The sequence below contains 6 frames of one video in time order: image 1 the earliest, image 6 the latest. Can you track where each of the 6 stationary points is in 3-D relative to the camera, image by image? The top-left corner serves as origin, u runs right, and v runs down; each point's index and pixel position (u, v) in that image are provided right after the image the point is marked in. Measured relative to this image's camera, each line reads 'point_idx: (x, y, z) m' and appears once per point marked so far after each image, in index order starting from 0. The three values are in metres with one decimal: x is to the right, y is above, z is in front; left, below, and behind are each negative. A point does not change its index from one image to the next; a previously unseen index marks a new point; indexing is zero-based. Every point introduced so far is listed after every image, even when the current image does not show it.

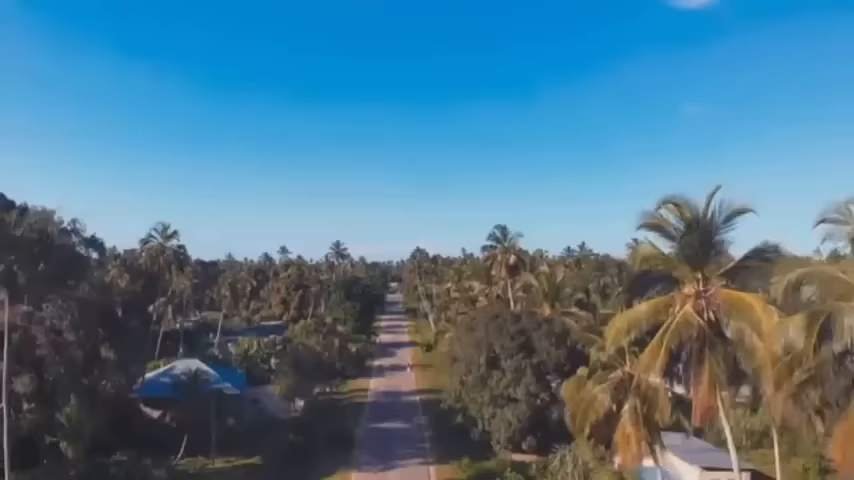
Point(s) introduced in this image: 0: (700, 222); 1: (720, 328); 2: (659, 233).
0: (+5.7, +0.5, +15.2) m
1: (+6.1, -1.8, +15.2) m
2: (+5.0, +0.3, +15.5) m
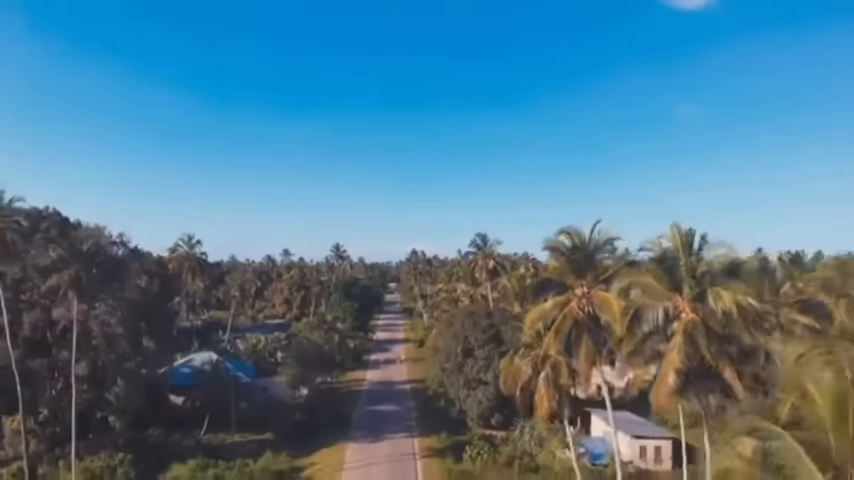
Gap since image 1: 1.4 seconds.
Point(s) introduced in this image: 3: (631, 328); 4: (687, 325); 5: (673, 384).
0: (+4.8, -0.1, +22.3) m
1: (+5.2, -2.4, +22.3) m
2: (+4.0, -0.3, +22.6) m
3: (+5.4, -2.3, +19.1) m
4: (+6.5, -2.1, +18.3) m
5: (+6.1, -3.6, +18.1) m
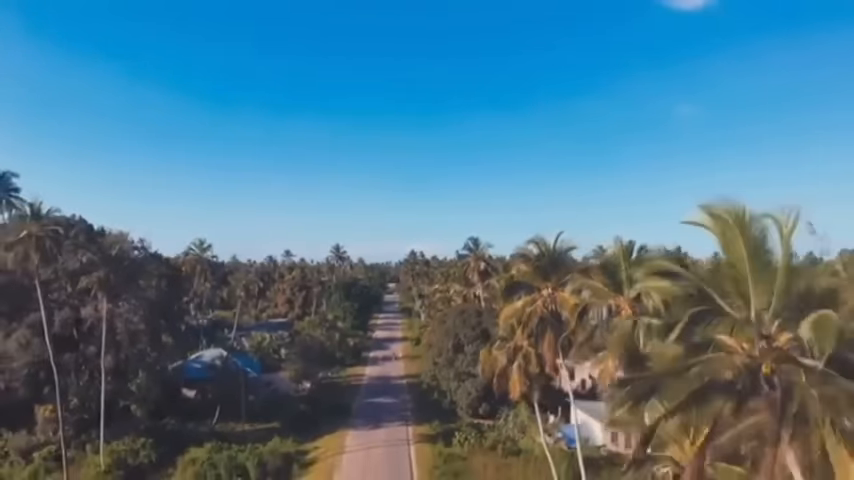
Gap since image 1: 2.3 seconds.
0: (+4.4, -0.4, +26.4) m
1: (+4.7, -2.7, +26.3) m
2: (+3.6, -0.6, +26.7) m
3: (+4.9, -2.6, +23.2) m
4: (+6.1, -2.4, +22.3) m
5: (+5.7, -3.9, +22.2) m
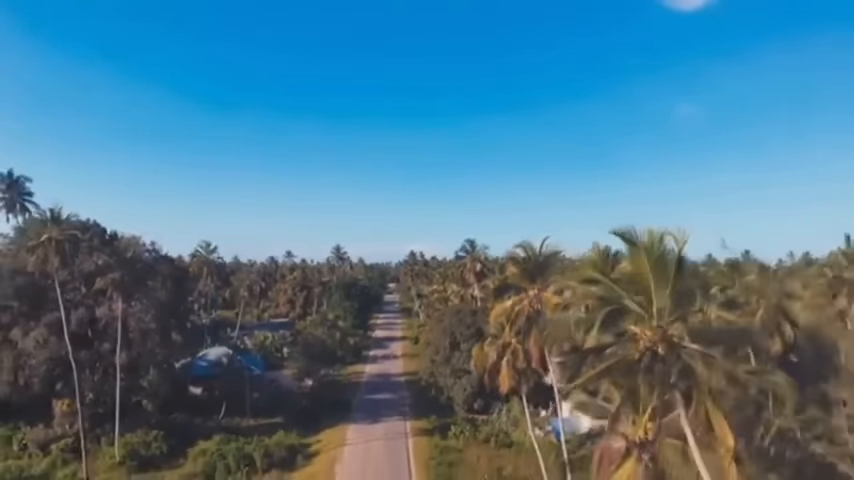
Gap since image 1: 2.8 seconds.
0: (+4.2, -0.6, +28.6) m
1: (+4.6, -2.9, +28.6) m
2: (+3.4, -0.8, +28.9) m
3: (+4.8, -2.8, +25.4) m
4: (+5.9, -2.6, +24.5) m
5: (+5.5, -4.1, +24.4) m
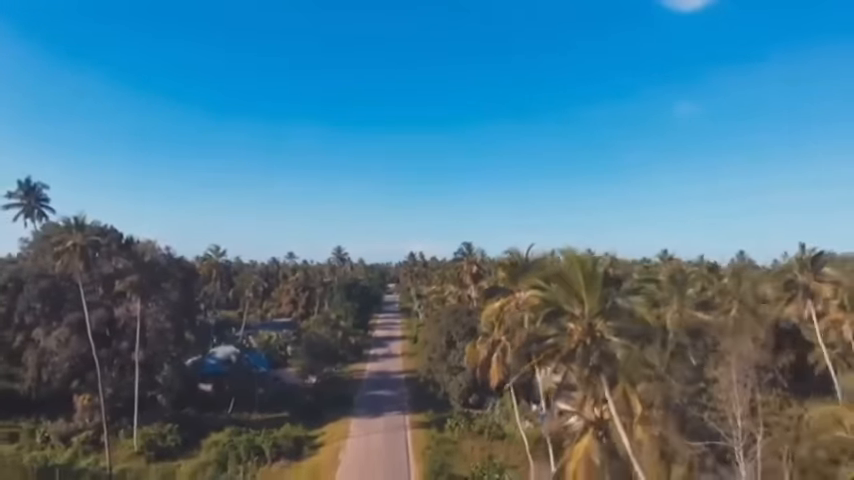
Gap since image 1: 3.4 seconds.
0: (+4.0, -0.9, +31.6) m
1: (+4.4, -3.2, +31.5) m
2: (+3.3, -1.1, +31.9) m
3: (+4.6, -3.1, +28.4) m
4: (+5.8, -2.9, +27.5) m
5: (+5.4, -4.4, +27.4) m
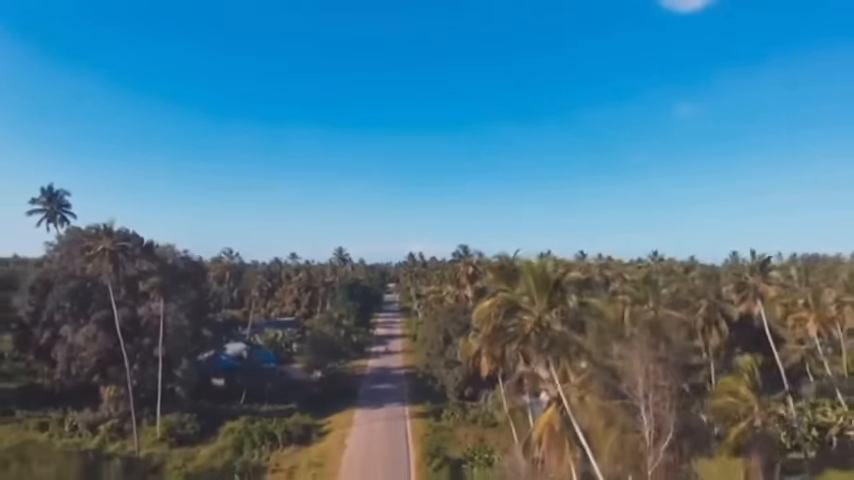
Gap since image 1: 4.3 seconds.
0: (+3.9, -1.2, +35.7) m
1: (+4.3, -3.5, +35.6) m
2: (+3.1, -1.4, +36.0) m
3: (+4.5, -3.4, +32.5) m
4: (+5.6, -3.2, +31.6) m
5: (+5.2, -4.7, +31.5) m
